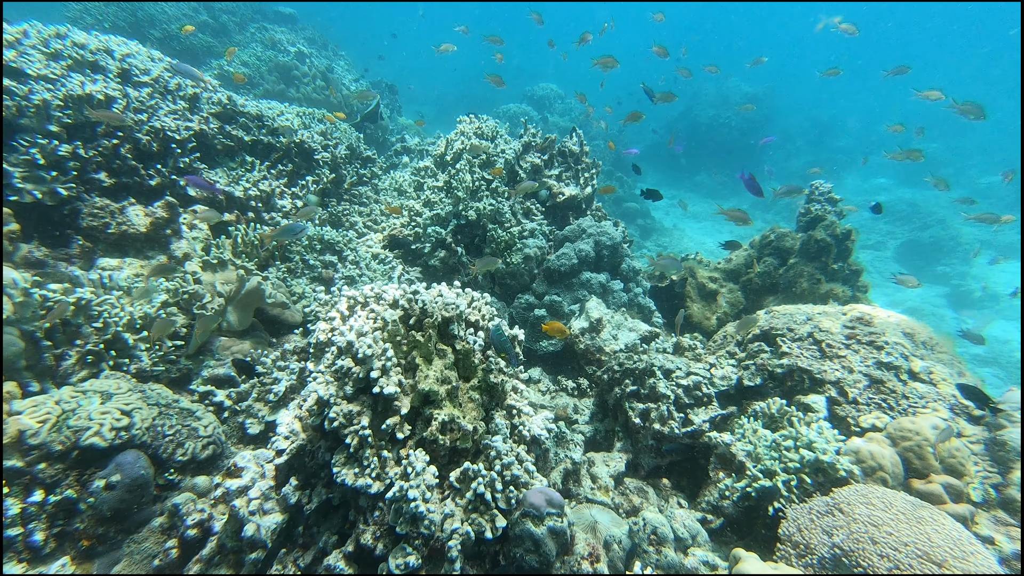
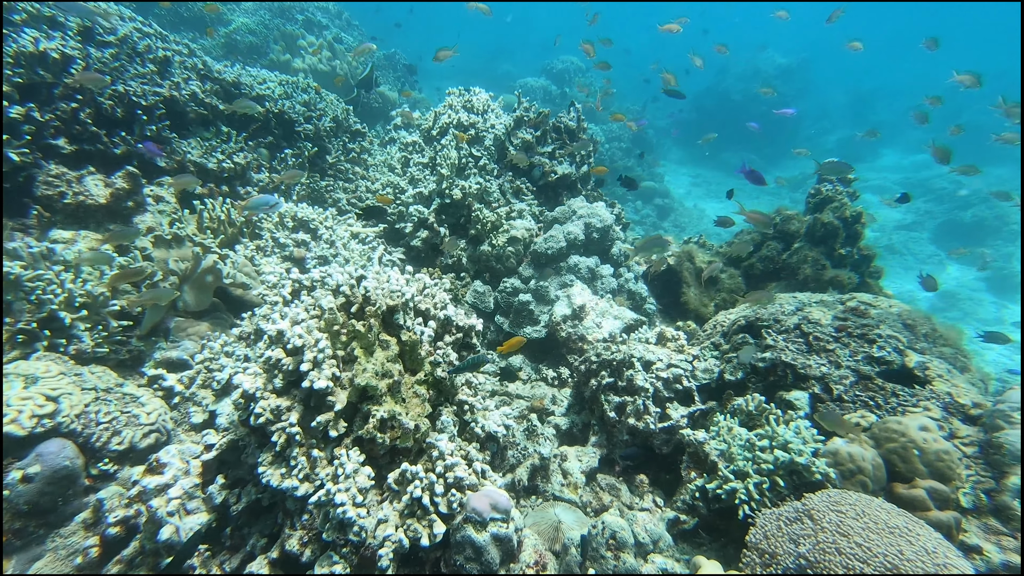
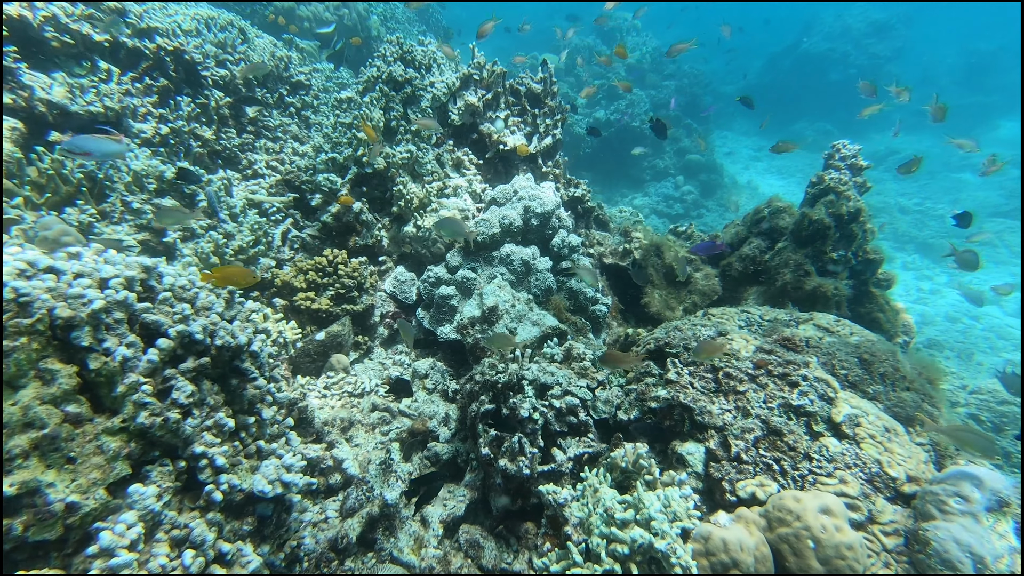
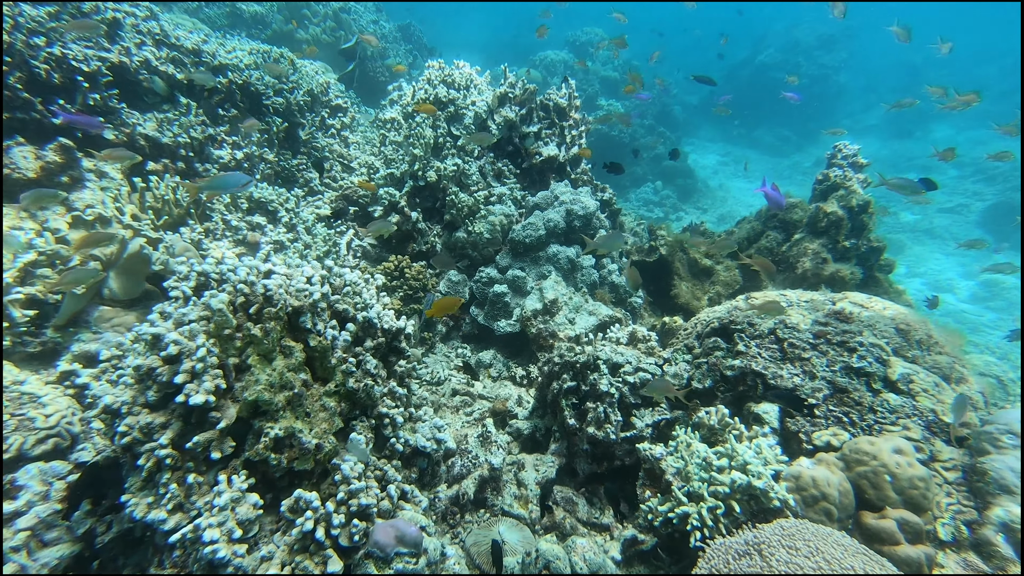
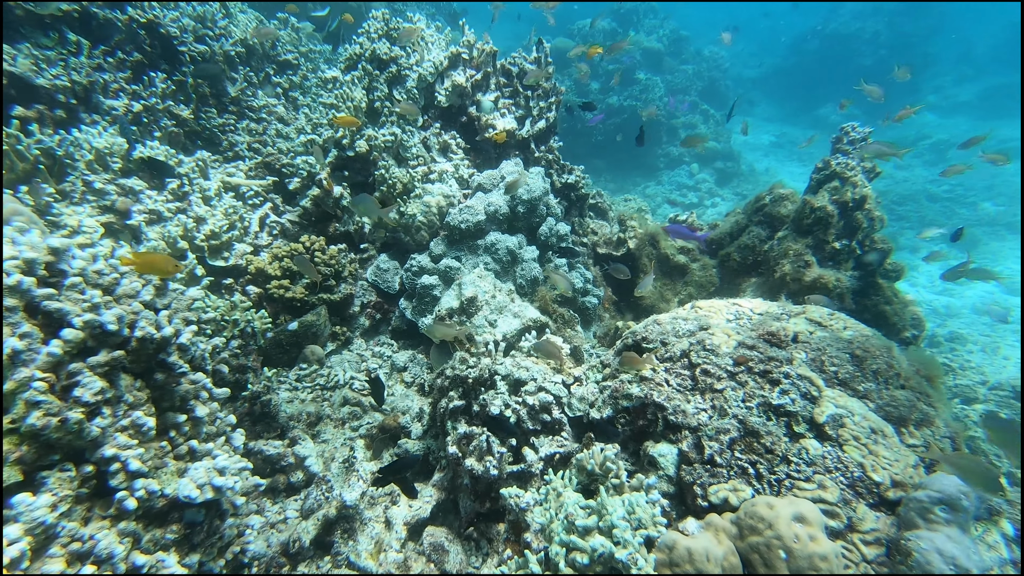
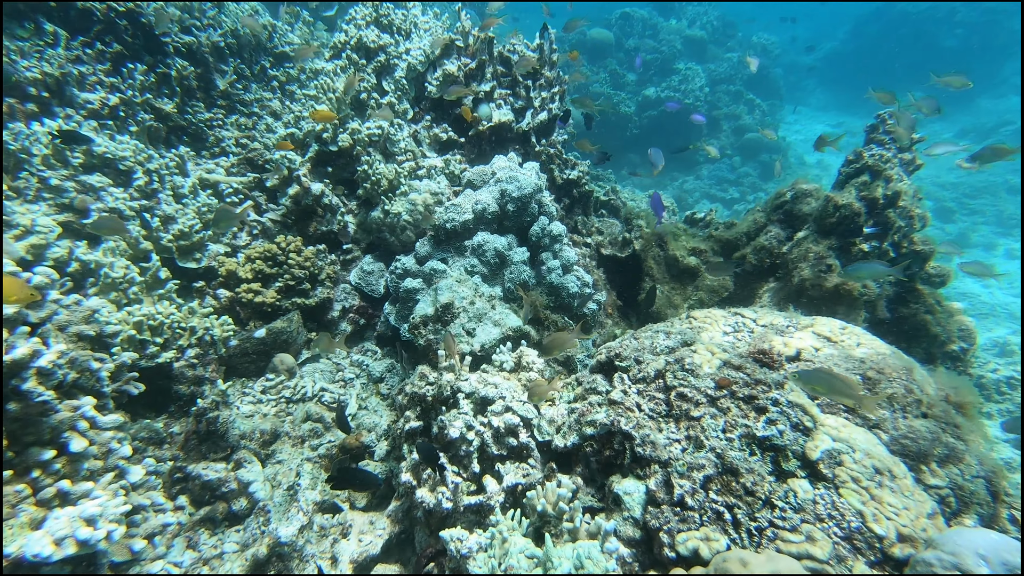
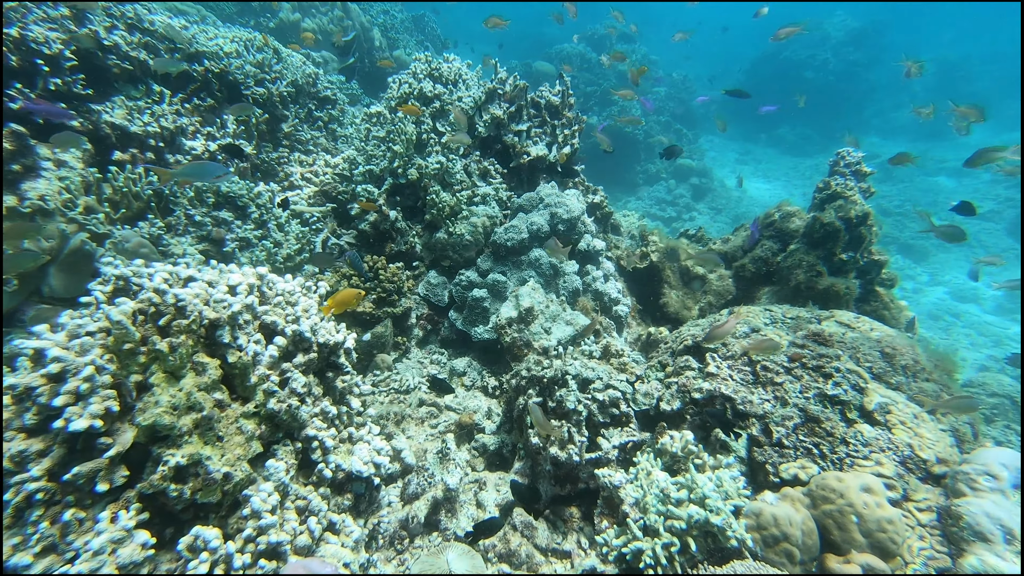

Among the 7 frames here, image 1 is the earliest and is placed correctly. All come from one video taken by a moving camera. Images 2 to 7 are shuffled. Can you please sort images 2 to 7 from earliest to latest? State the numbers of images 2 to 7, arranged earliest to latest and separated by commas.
2, 4, 7, 3, 5, 6
